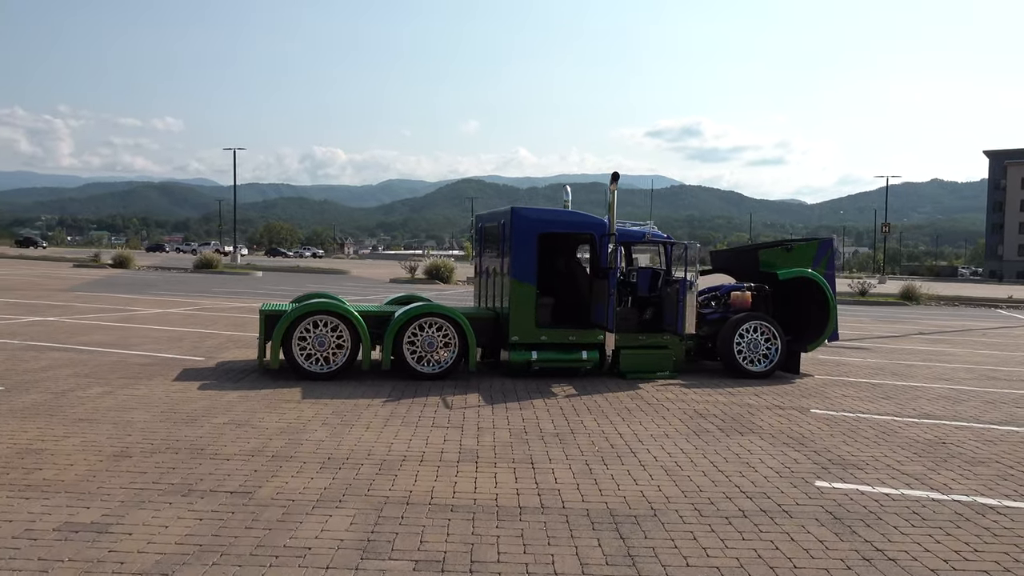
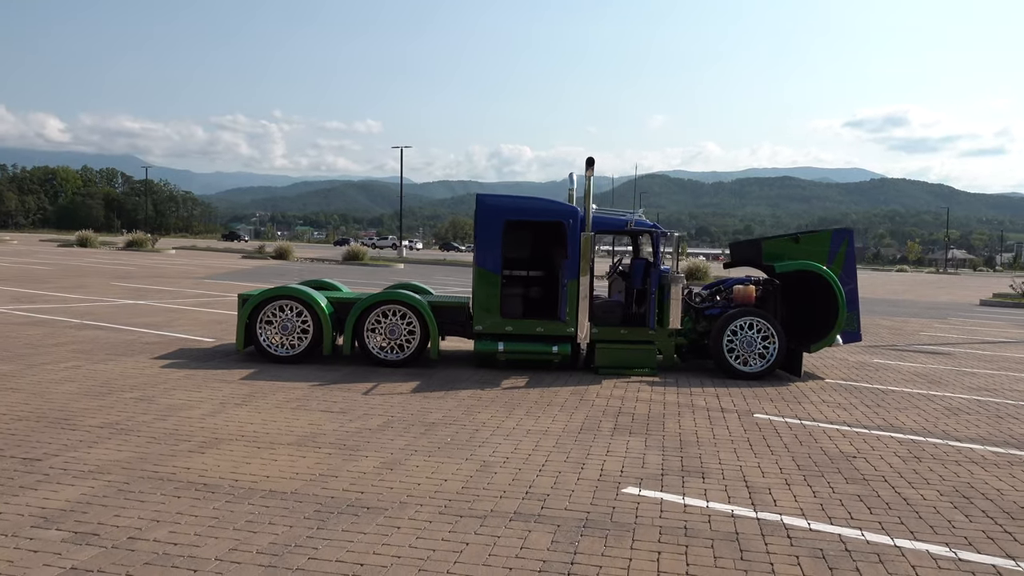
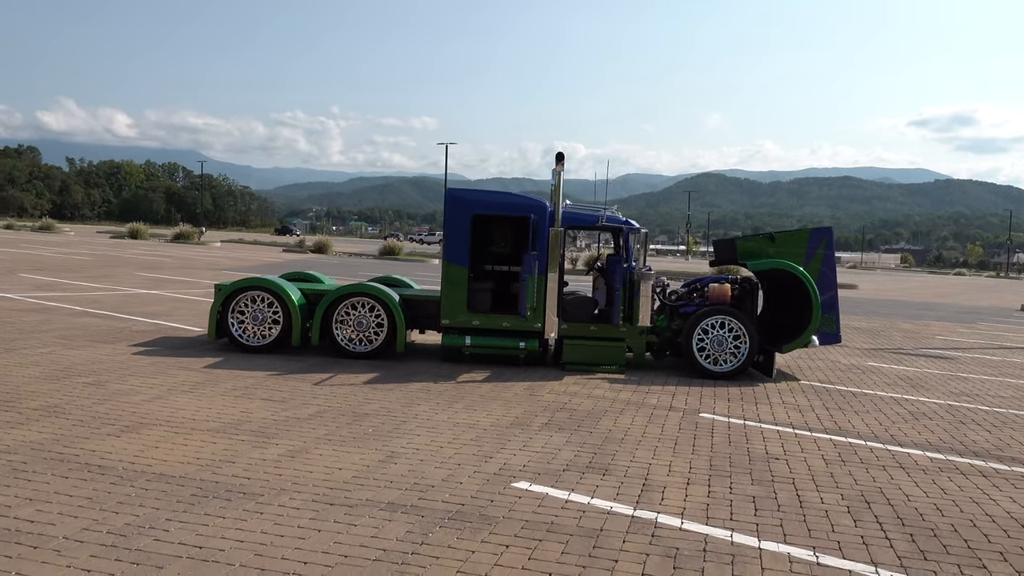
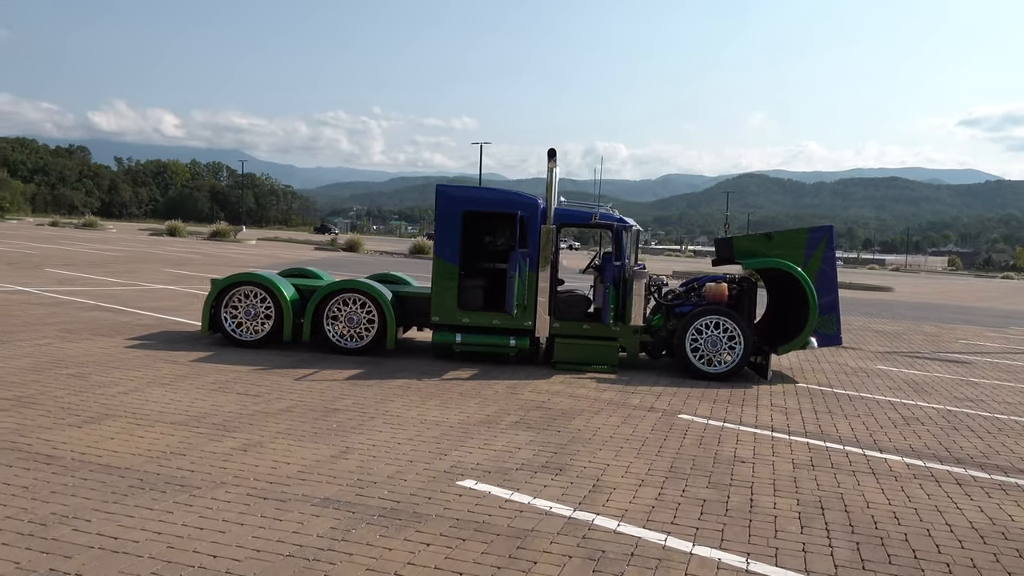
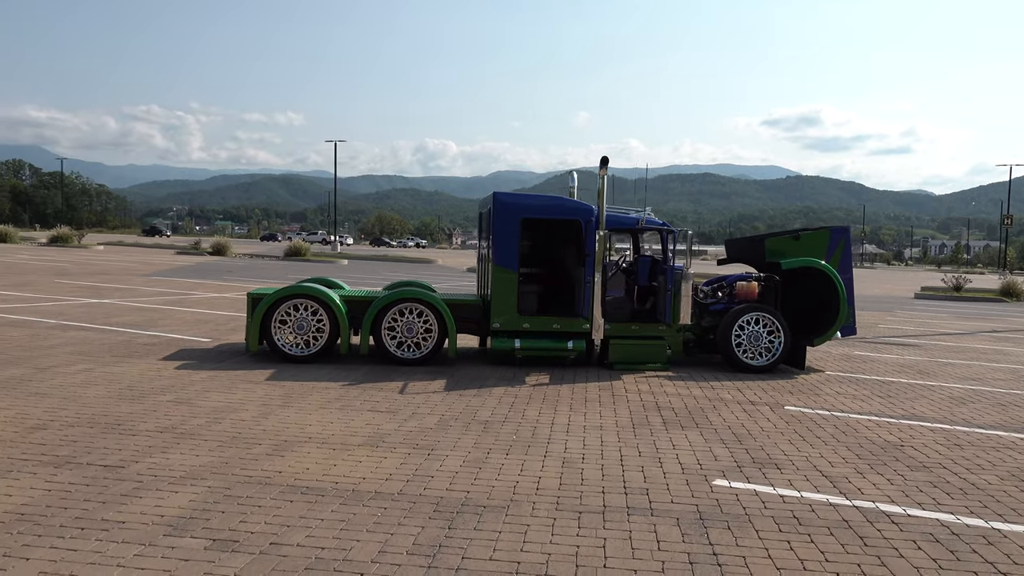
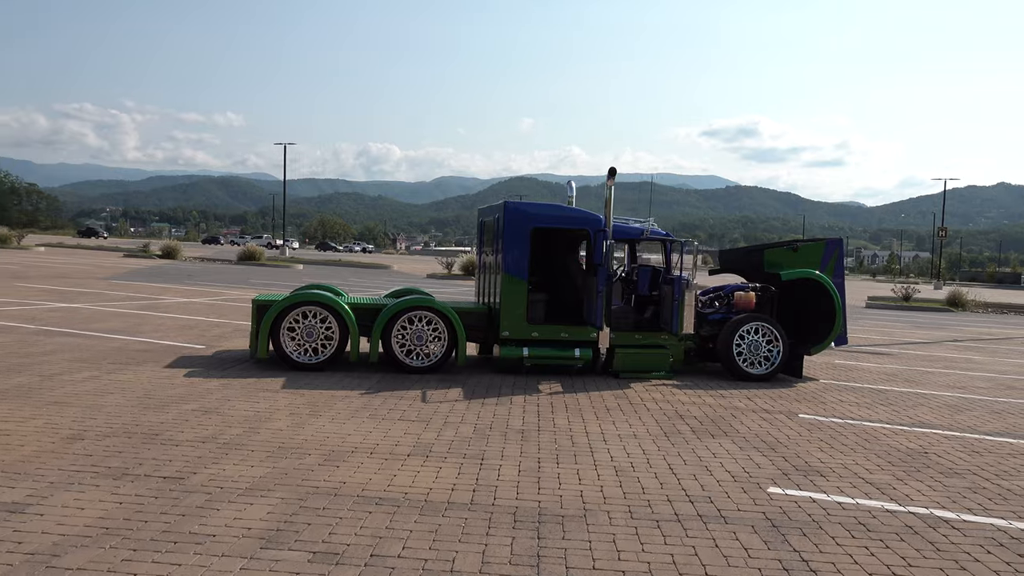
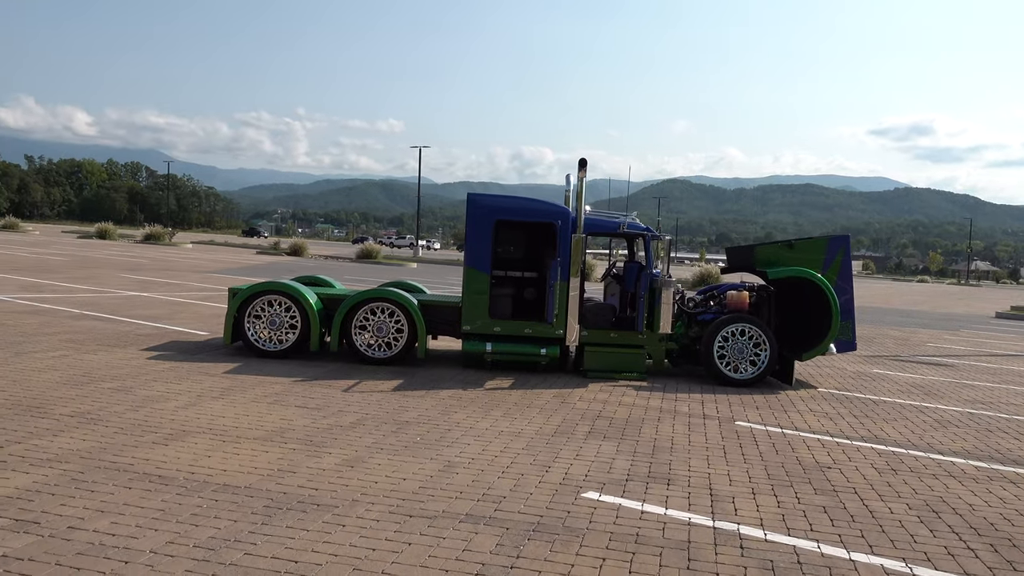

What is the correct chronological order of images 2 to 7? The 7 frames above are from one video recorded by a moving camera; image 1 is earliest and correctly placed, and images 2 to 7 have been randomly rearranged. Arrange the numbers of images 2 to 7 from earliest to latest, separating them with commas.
6, 5, 2, 7, 3, 4
